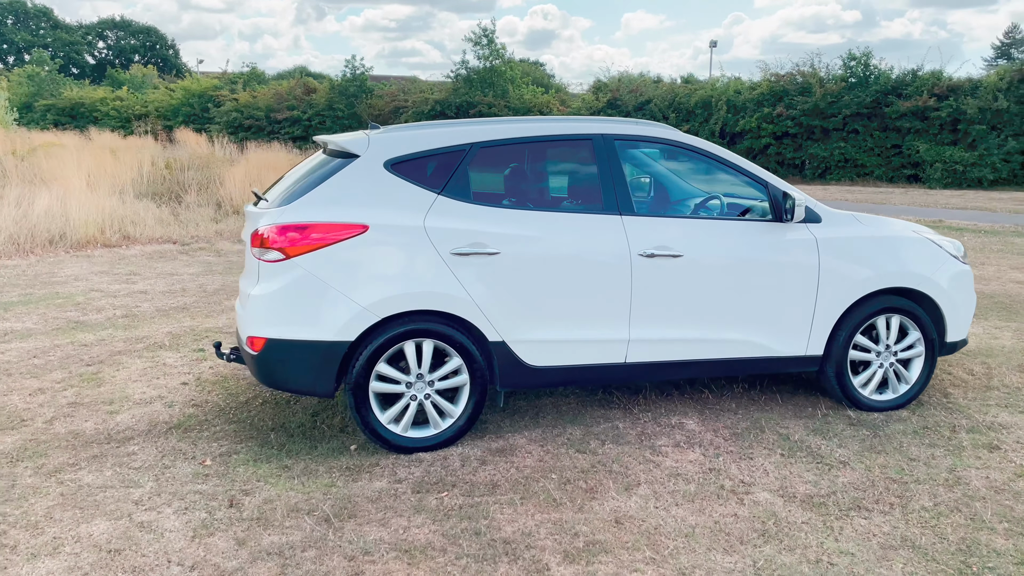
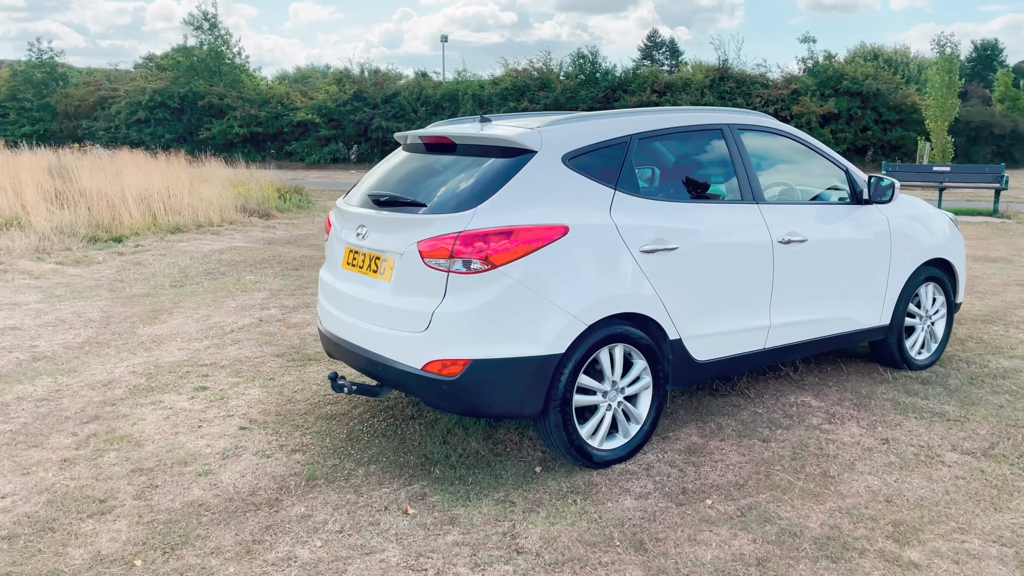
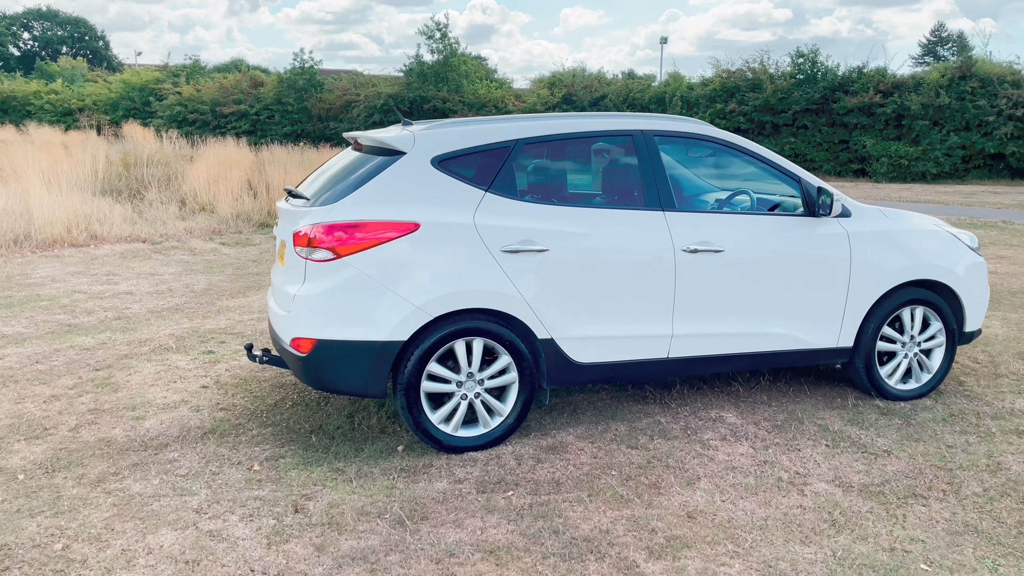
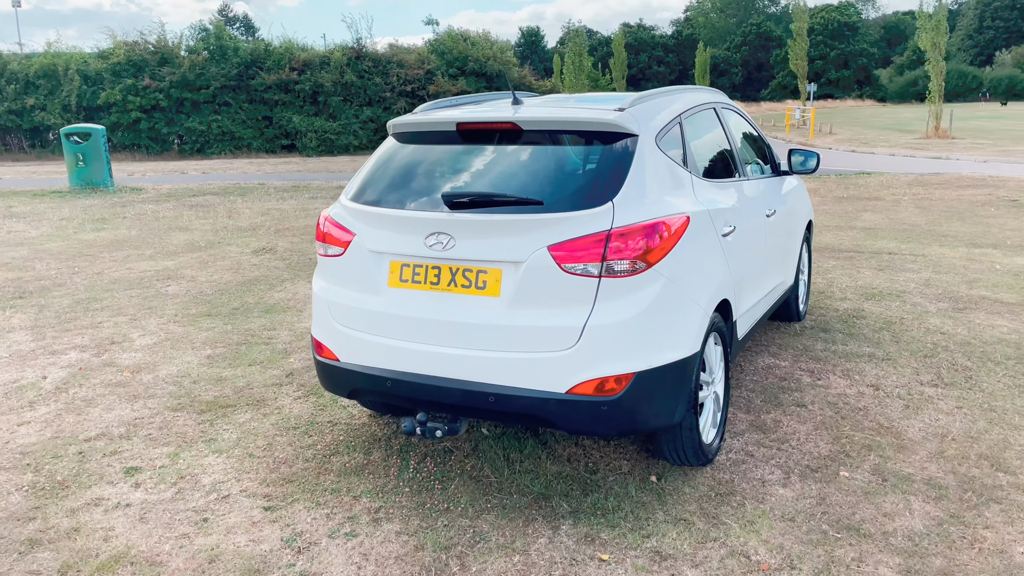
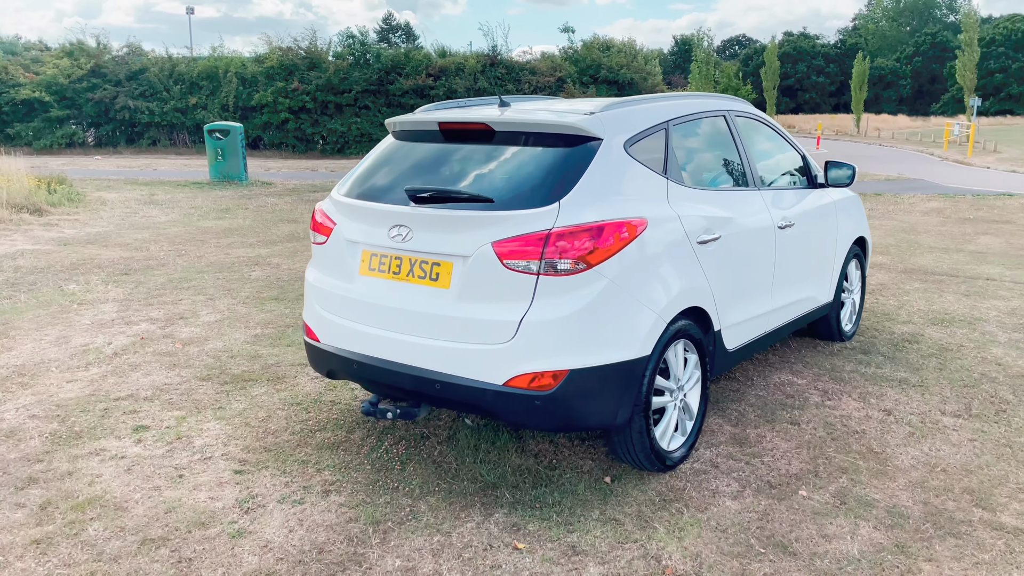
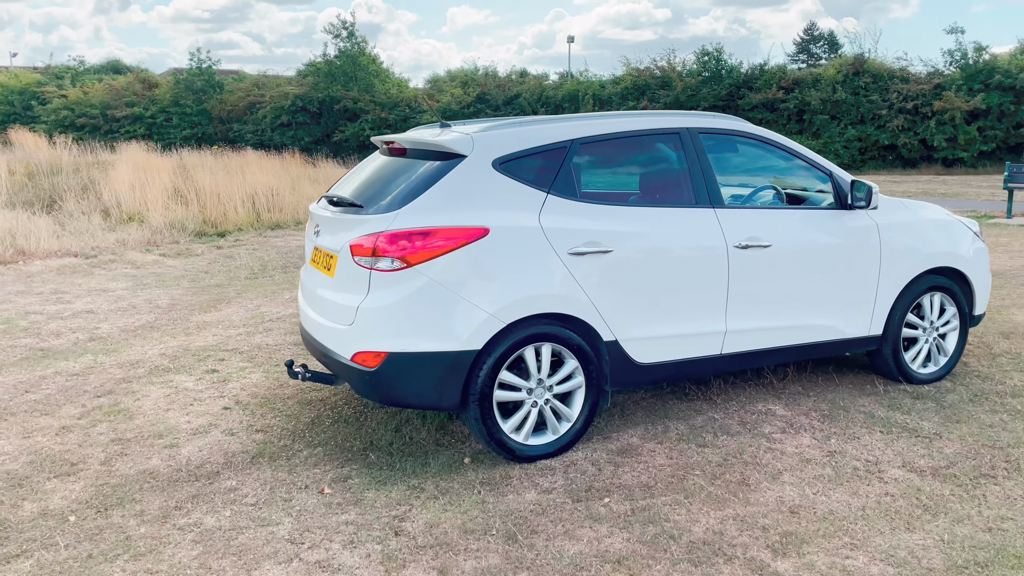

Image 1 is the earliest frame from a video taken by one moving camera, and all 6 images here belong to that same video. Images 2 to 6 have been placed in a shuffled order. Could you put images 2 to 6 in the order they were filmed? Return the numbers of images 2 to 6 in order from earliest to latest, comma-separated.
3, 6, 2, 5, 4
